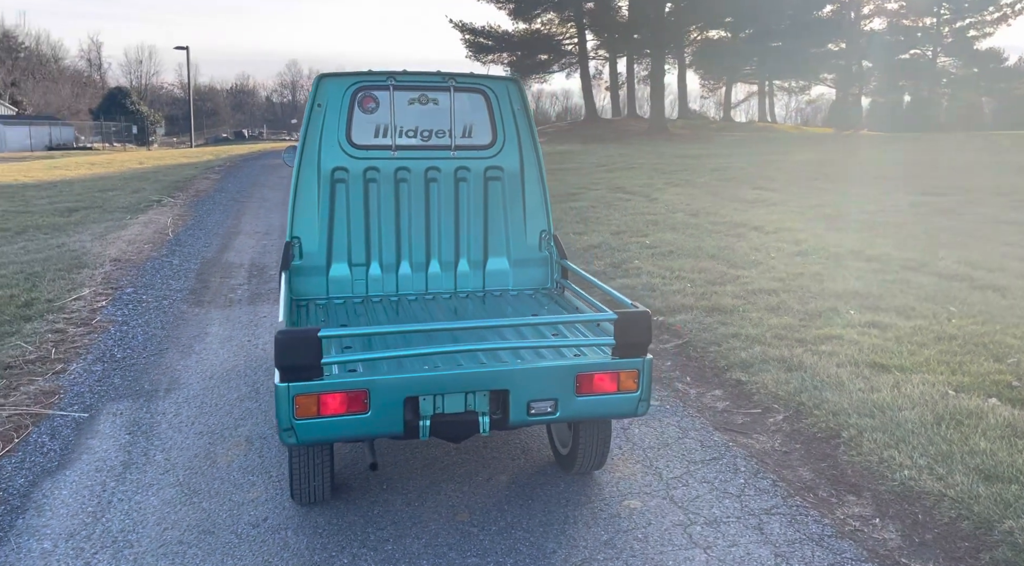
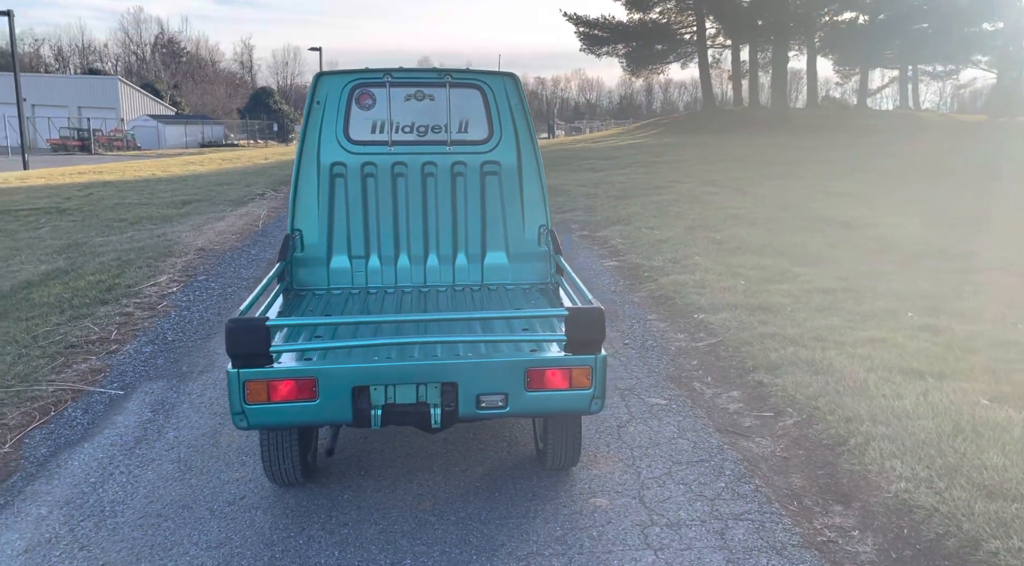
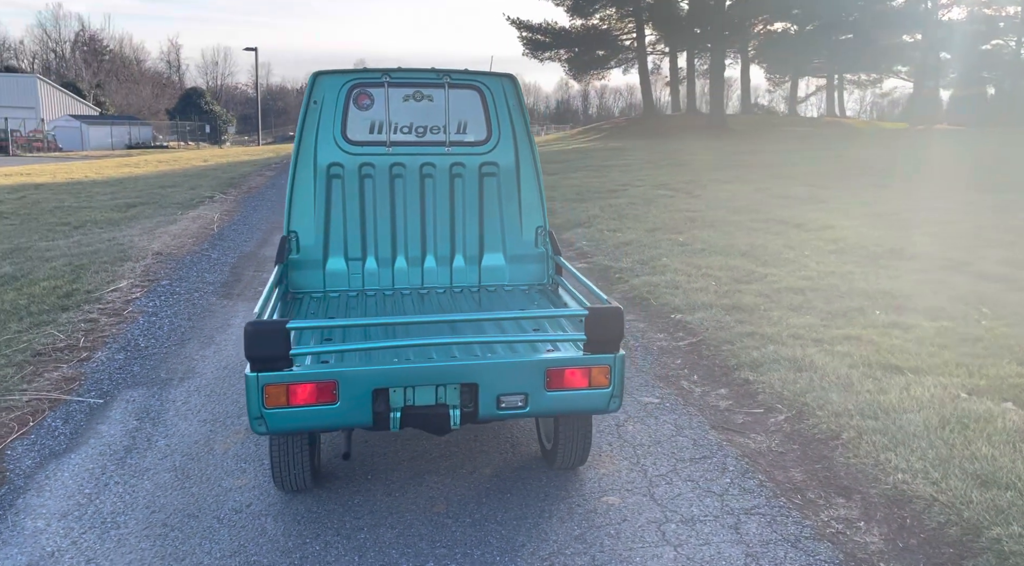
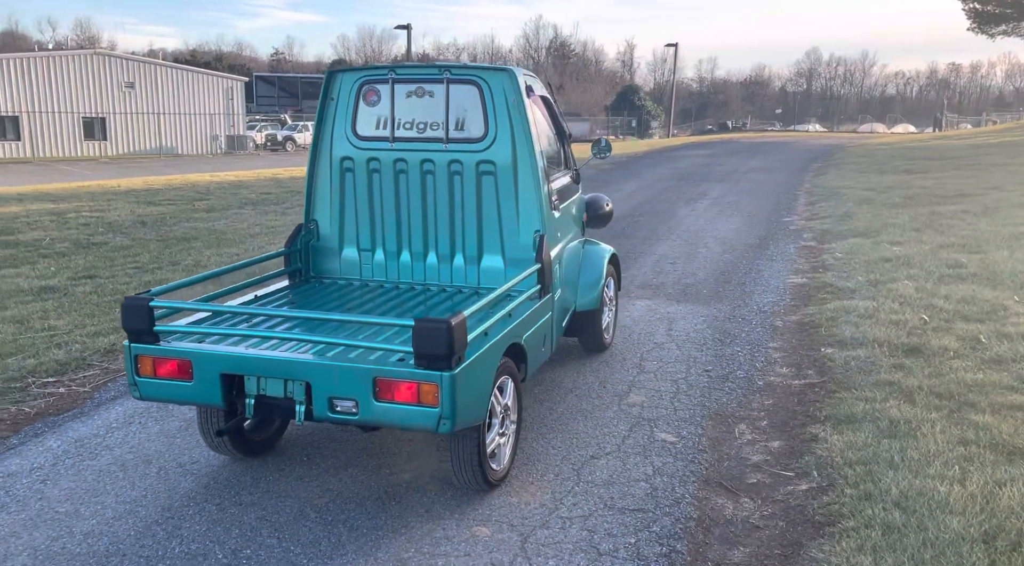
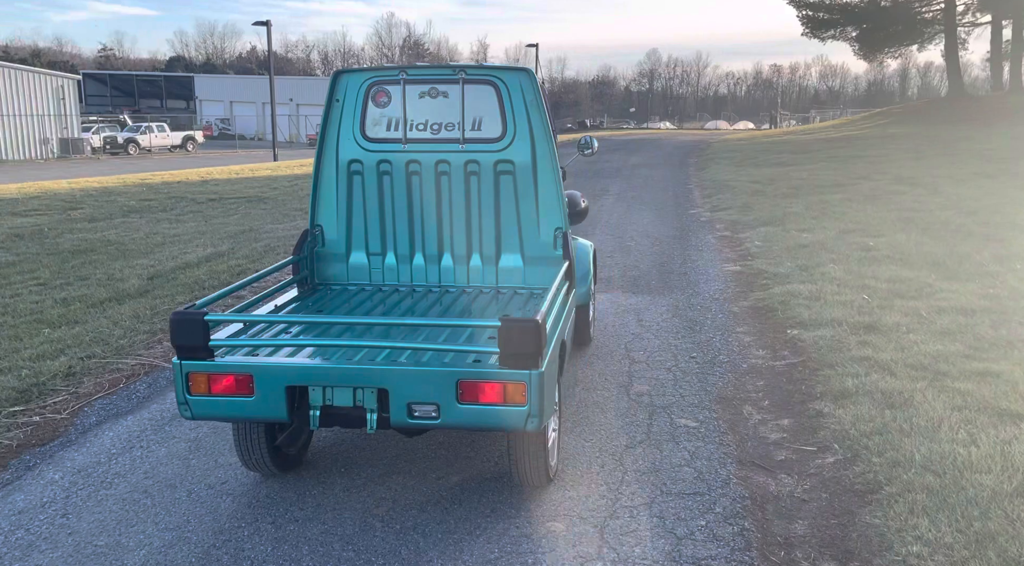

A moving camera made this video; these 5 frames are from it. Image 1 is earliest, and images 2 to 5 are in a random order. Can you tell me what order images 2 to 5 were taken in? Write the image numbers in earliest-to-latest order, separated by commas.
3, 2, 5, 4
